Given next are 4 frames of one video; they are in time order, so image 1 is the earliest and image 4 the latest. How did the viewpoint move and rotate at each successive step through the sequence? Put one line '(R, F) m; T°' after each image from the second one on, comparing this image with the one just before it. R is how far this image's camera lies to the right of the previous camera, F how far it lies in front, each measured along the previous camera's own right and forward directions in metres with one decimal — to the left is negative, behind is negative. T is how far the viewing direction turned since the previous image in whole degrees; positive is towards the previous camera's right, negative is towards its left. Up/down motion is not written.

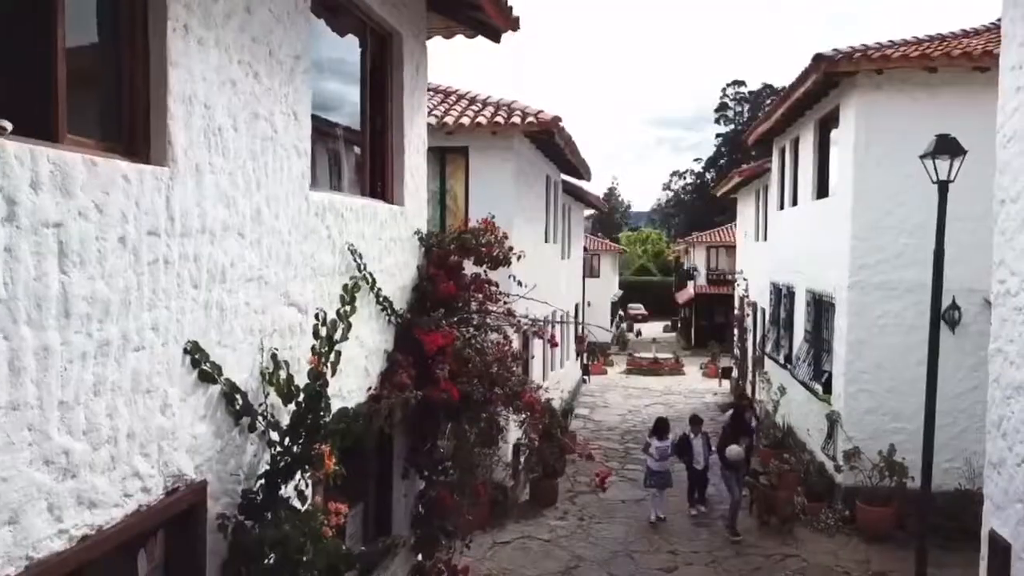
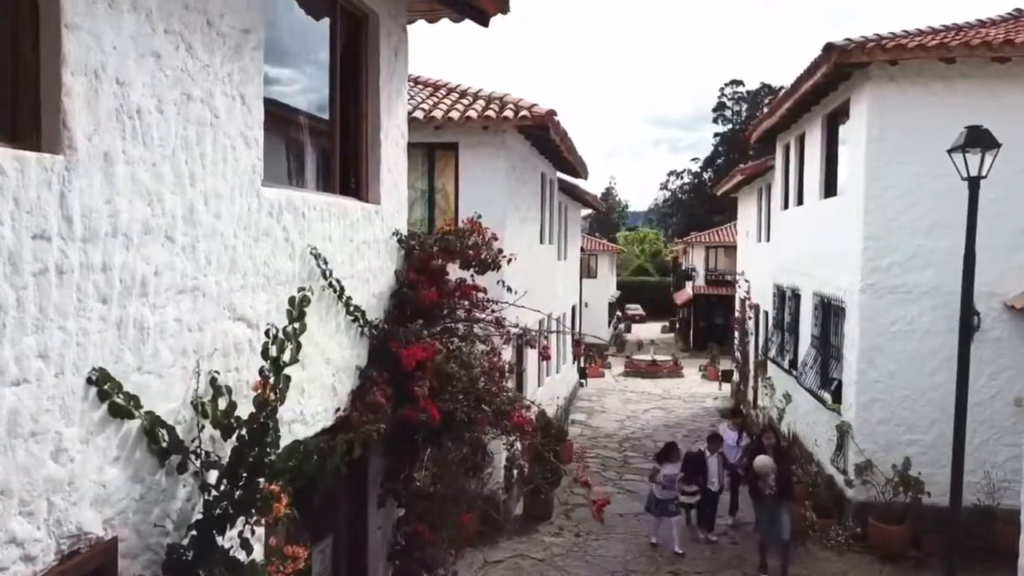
(+0.1, +0.6) m; 0°
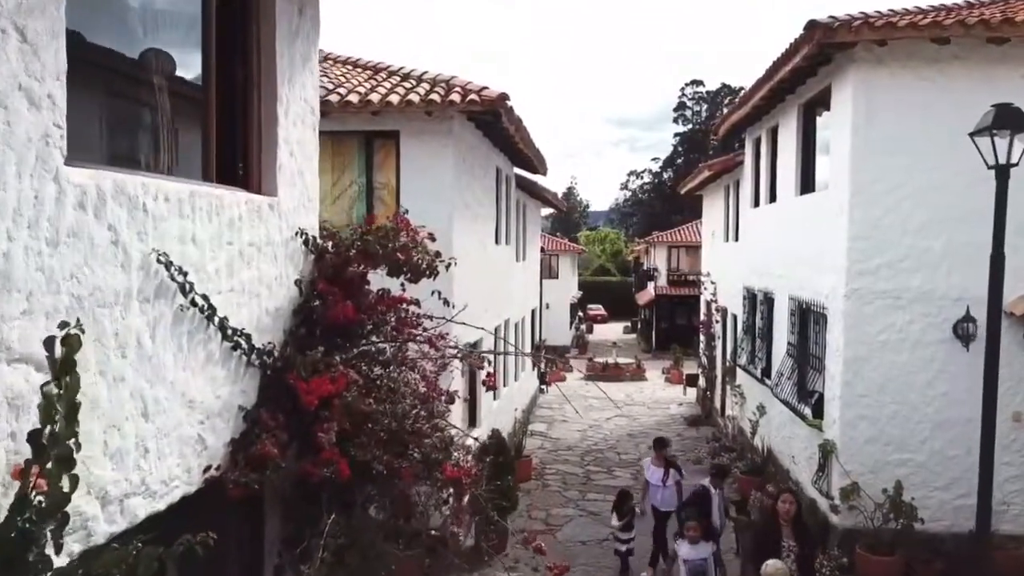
(+0.1, +1.1) m; +3°
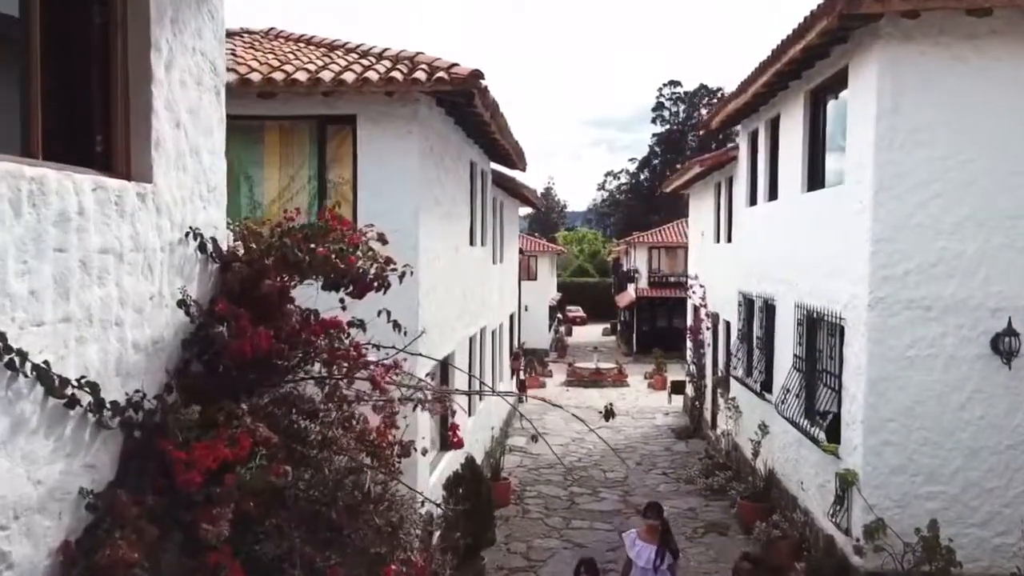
(0.0, +1.2) m; +2°
